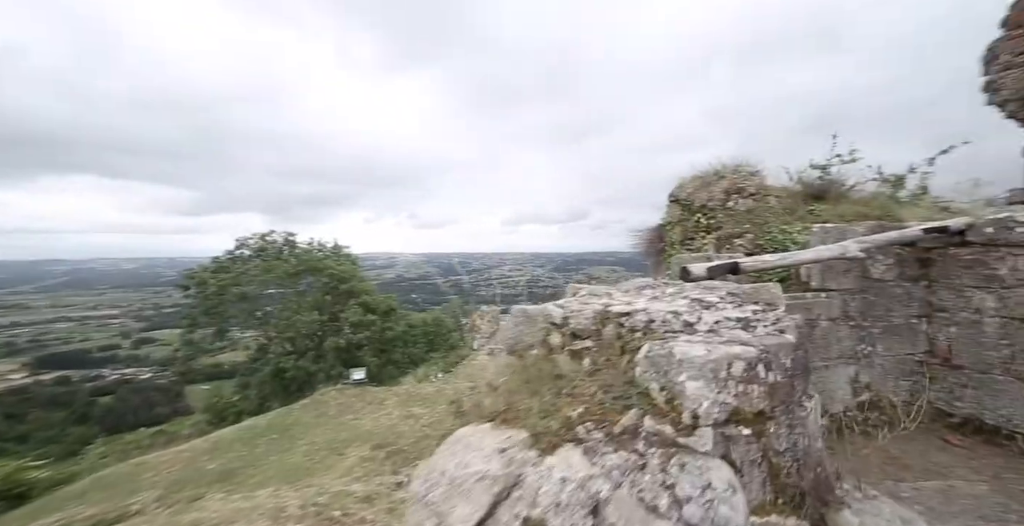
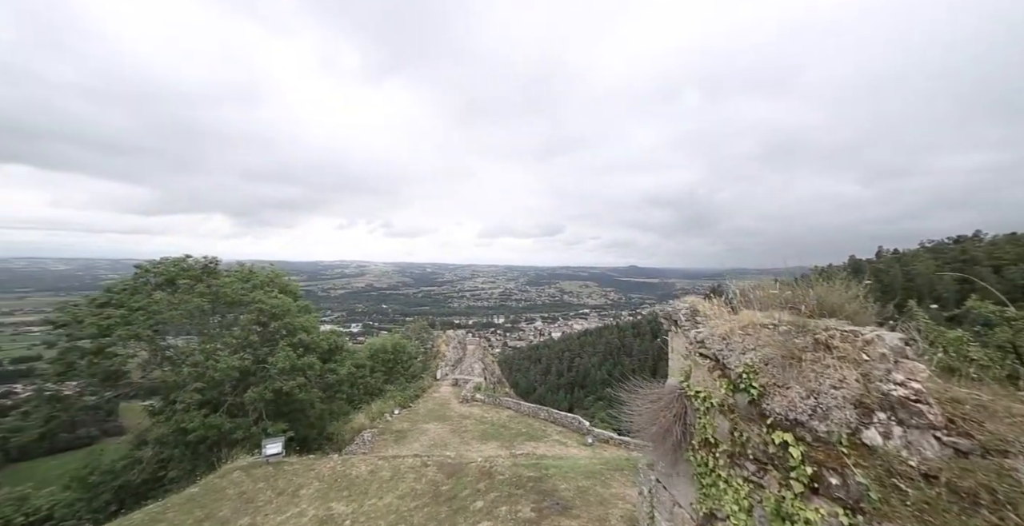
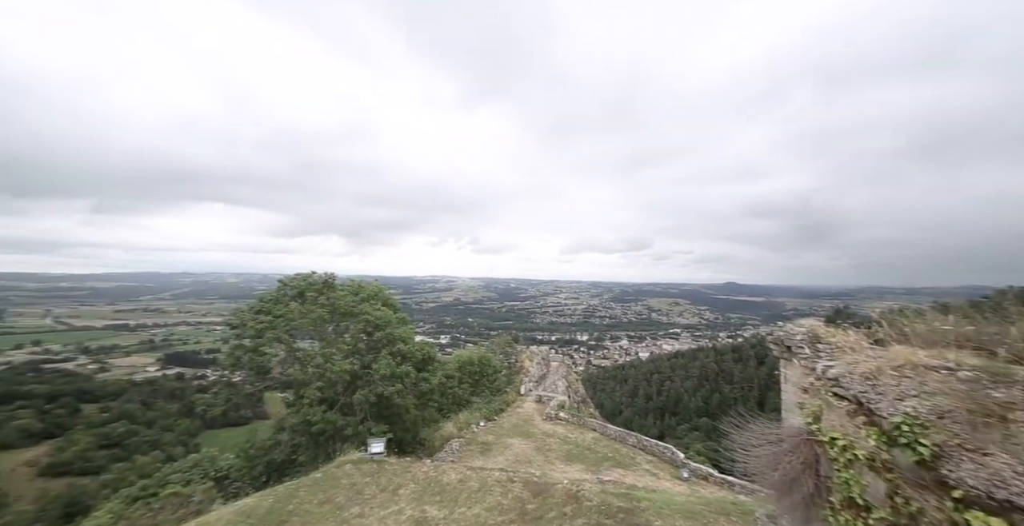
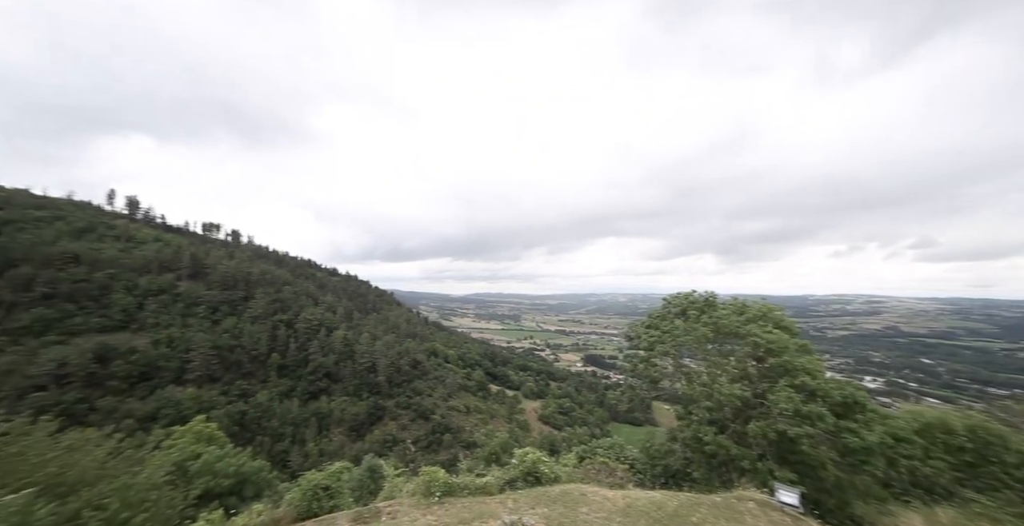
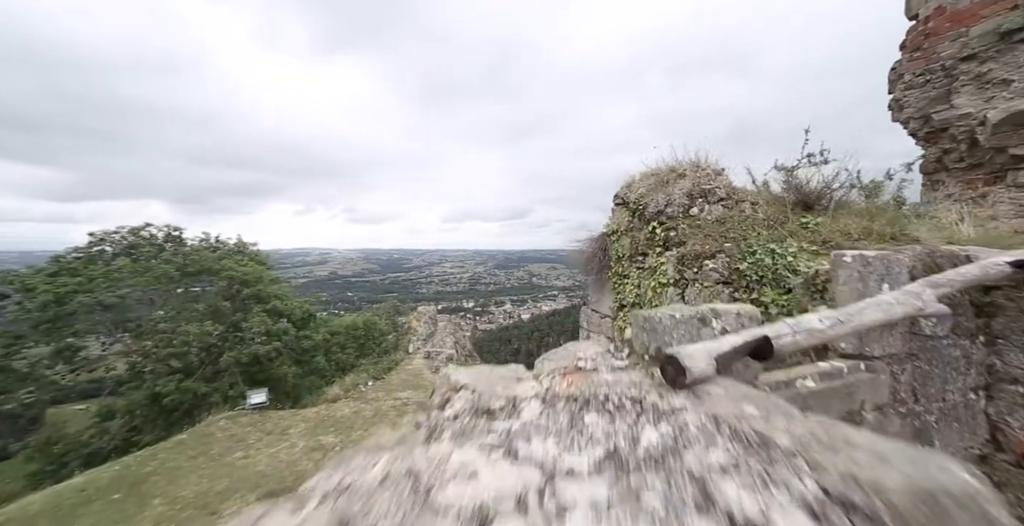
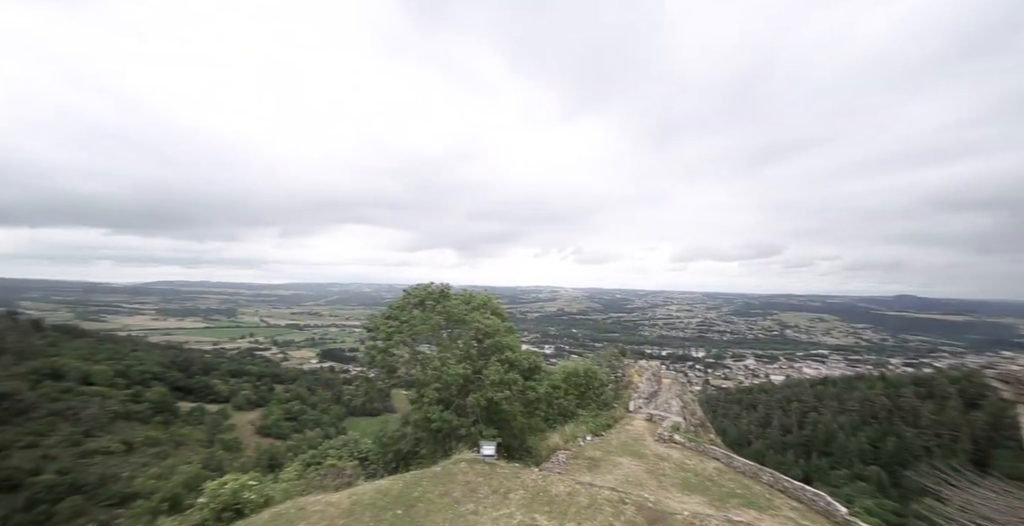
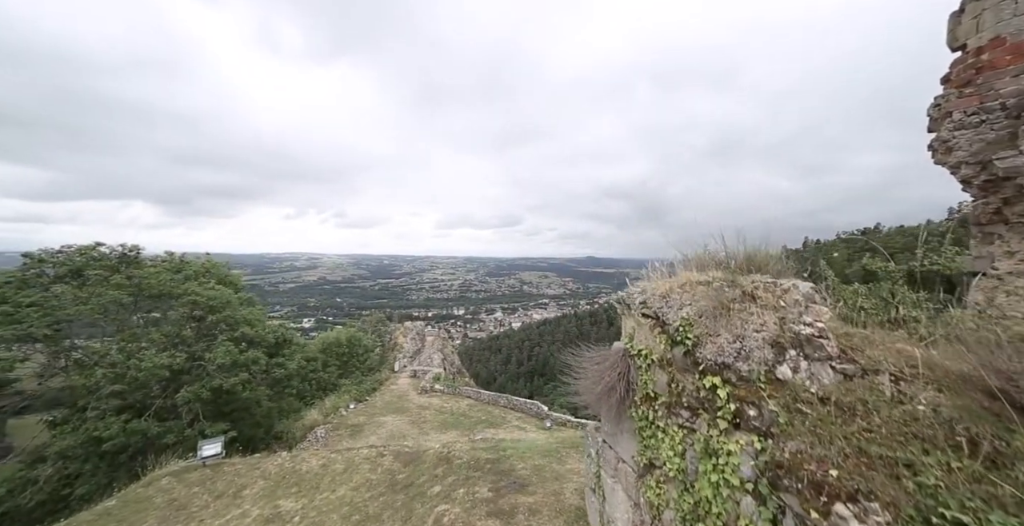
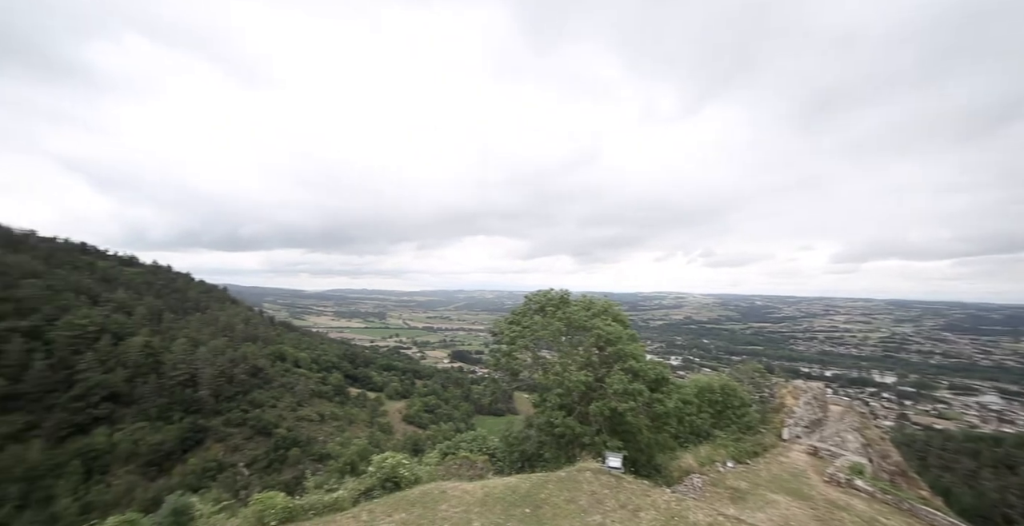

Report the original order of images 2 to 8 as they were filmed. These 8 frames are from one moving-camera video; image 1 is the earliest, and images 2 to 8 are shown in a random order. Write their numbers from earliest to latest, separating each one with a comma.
5, 7, 2, 3, 6, 8, 4
